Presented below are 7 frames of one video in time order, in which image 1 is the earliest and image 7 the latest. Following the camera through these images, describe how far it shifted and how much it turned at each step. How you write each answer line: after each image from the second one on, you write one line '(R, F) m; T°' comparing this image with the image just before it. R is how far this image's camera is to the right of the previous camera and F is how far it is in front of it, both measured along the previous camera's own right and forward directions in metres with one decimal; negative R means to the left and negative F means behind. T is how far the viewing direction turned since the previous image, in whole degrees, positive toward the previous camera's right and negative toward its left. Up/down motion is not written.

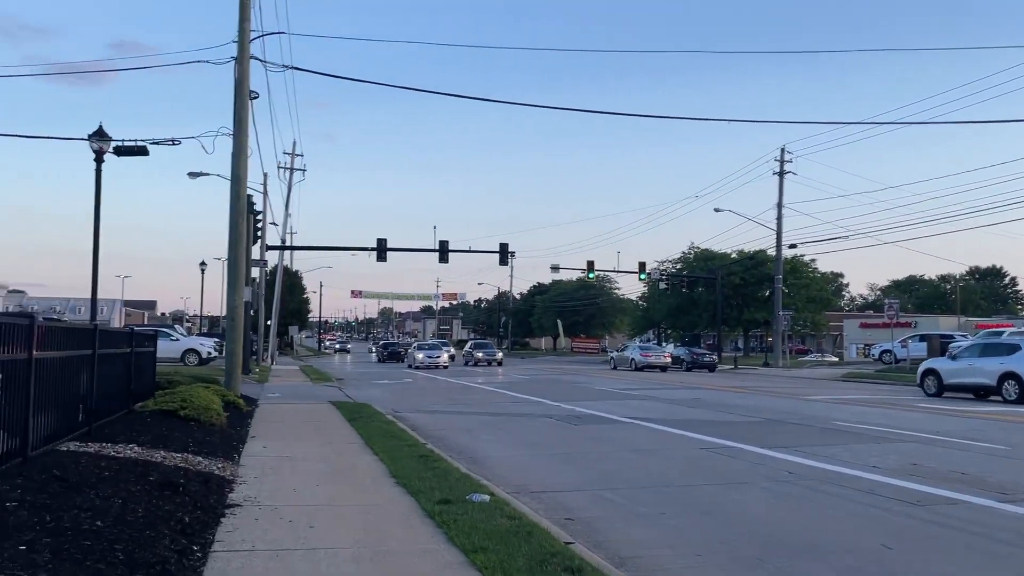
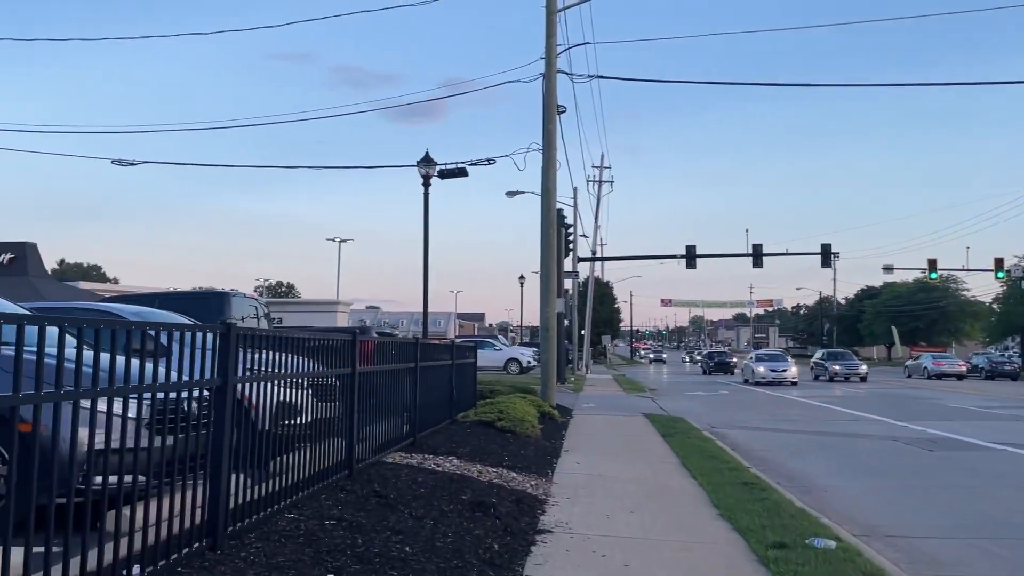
(-0.2, +0.9) m; -22°
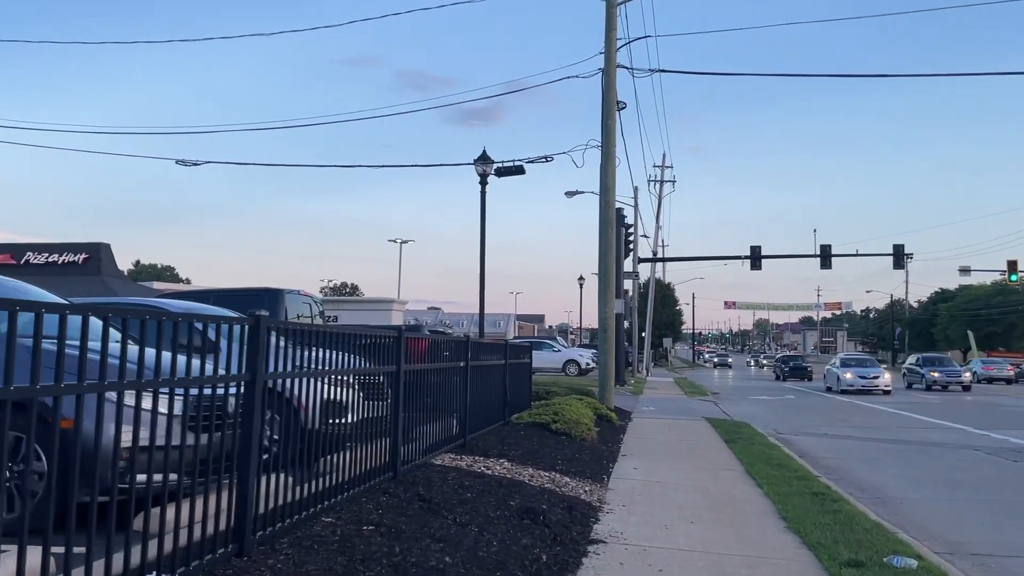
(+0.1, +0.4) m; -4°
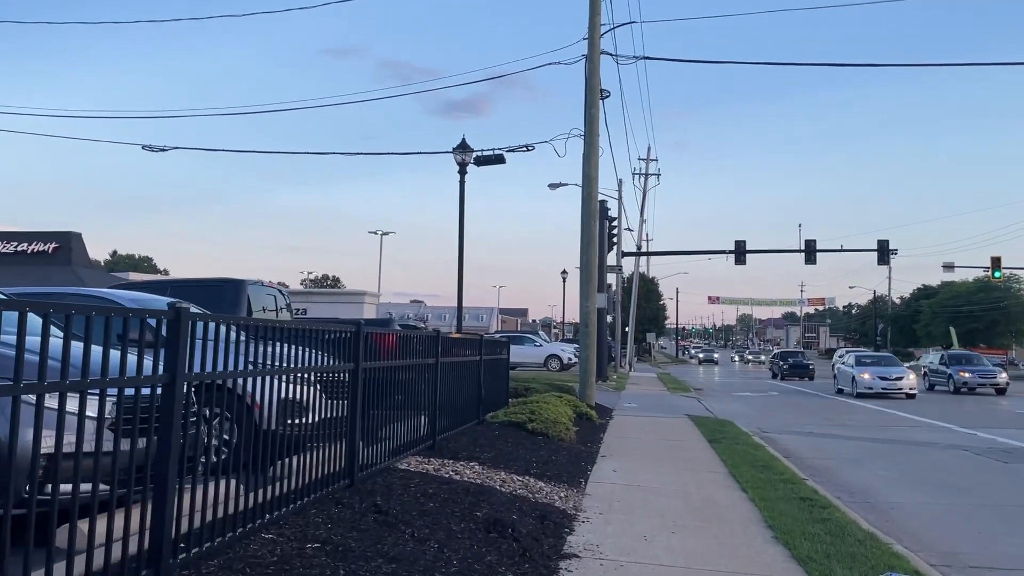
(+0.1, +0.6) m; +1°
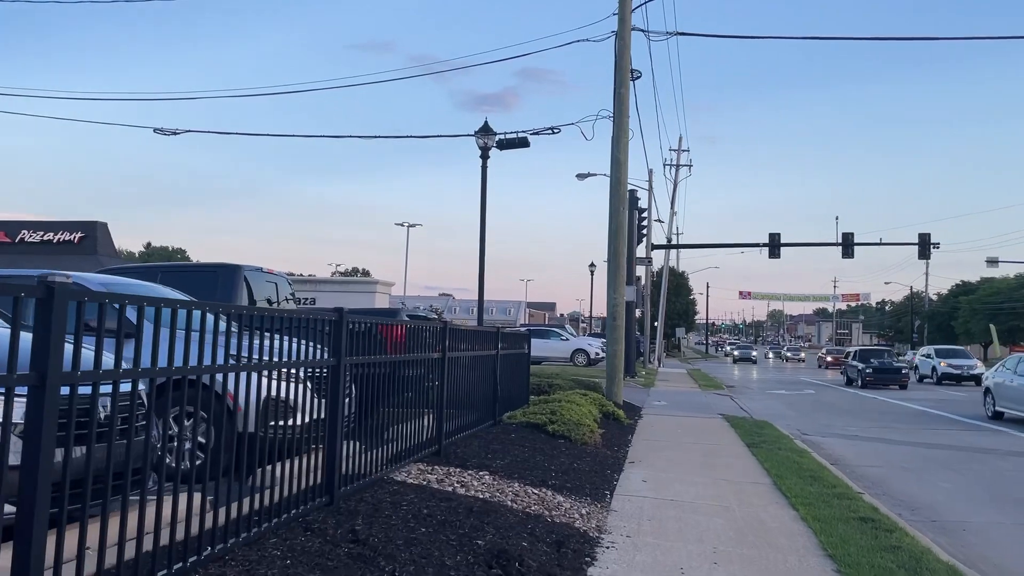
(+0.1, +1.1) m; -2°
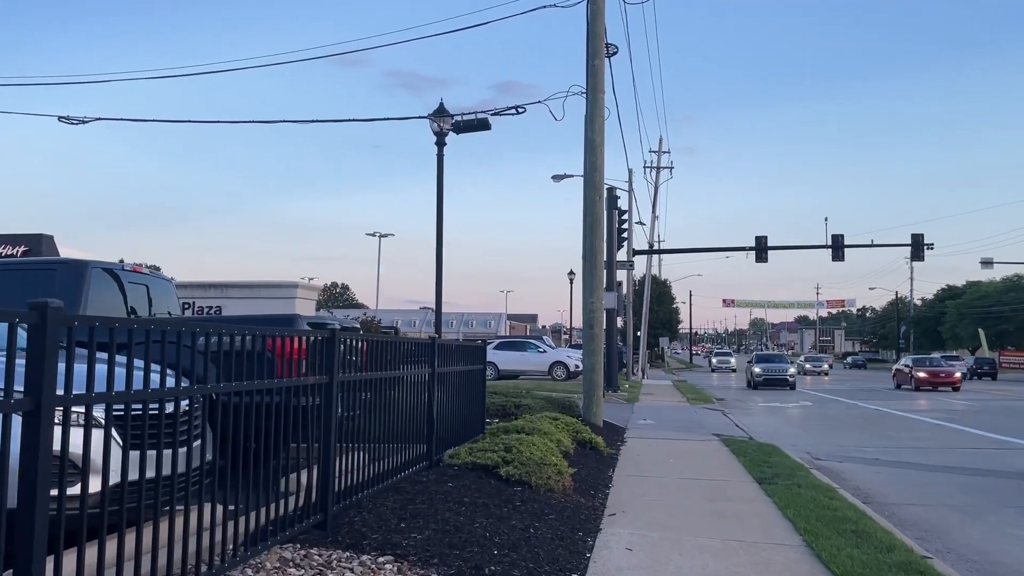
(+0.5, +2.7) m; +1°
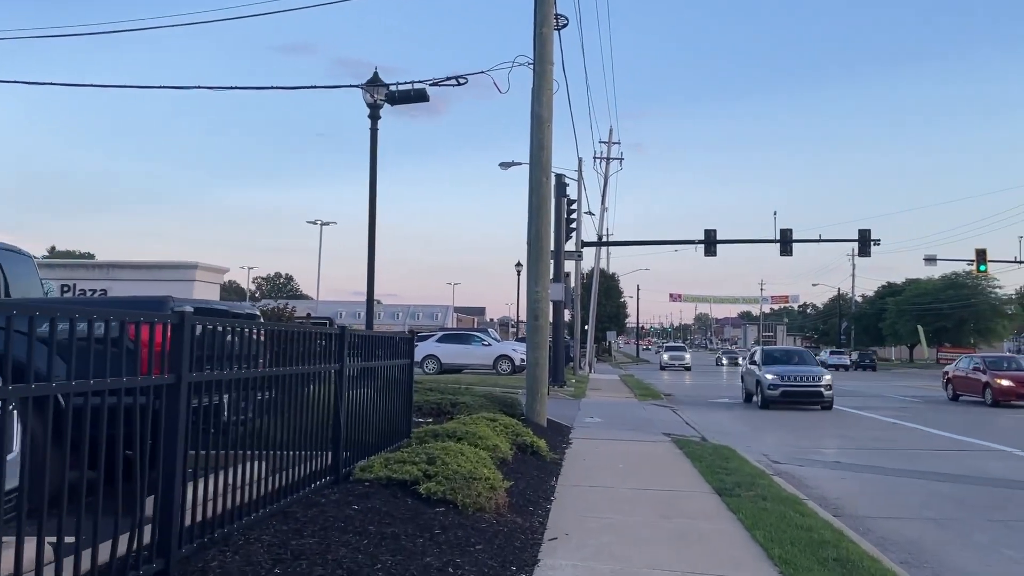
(+0.2, +1.4) m; +4°
